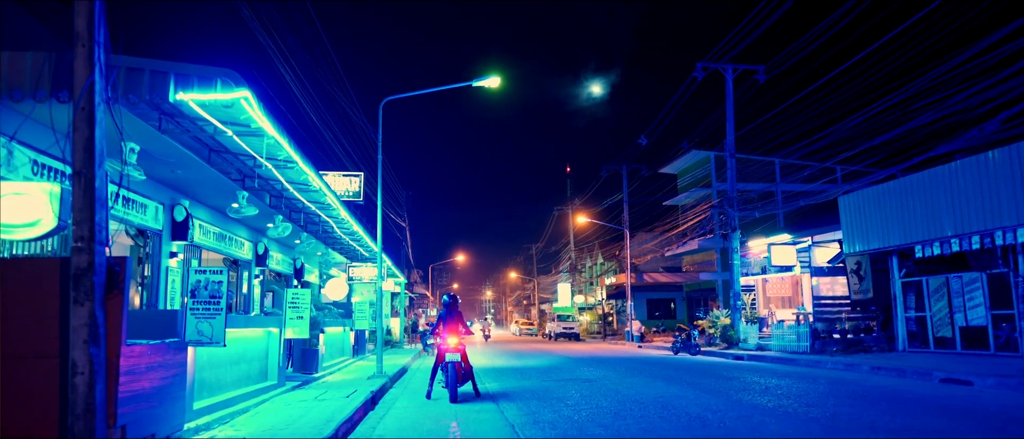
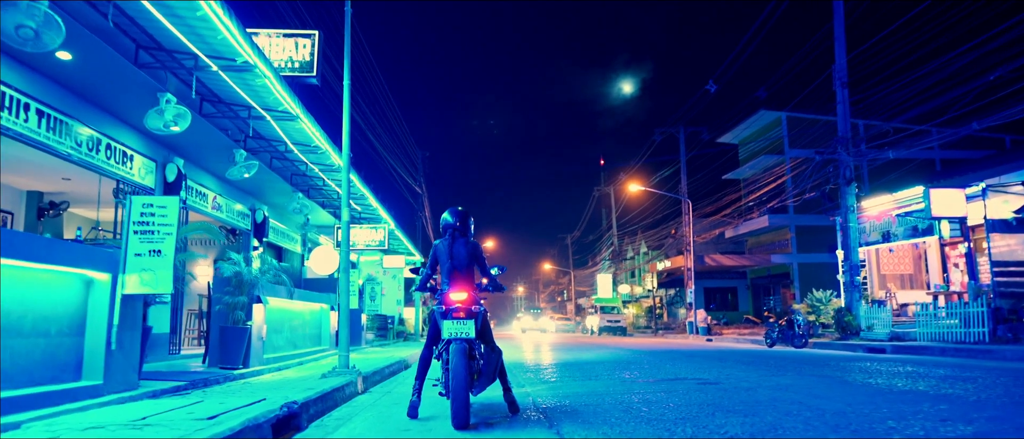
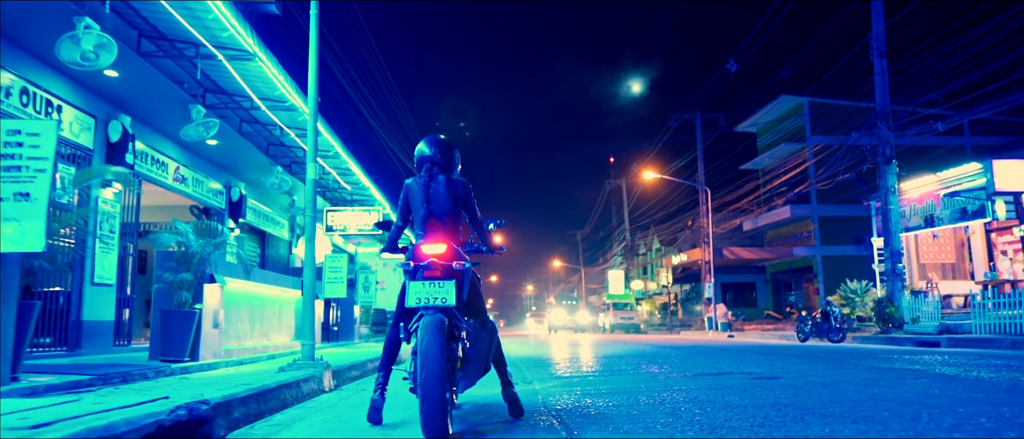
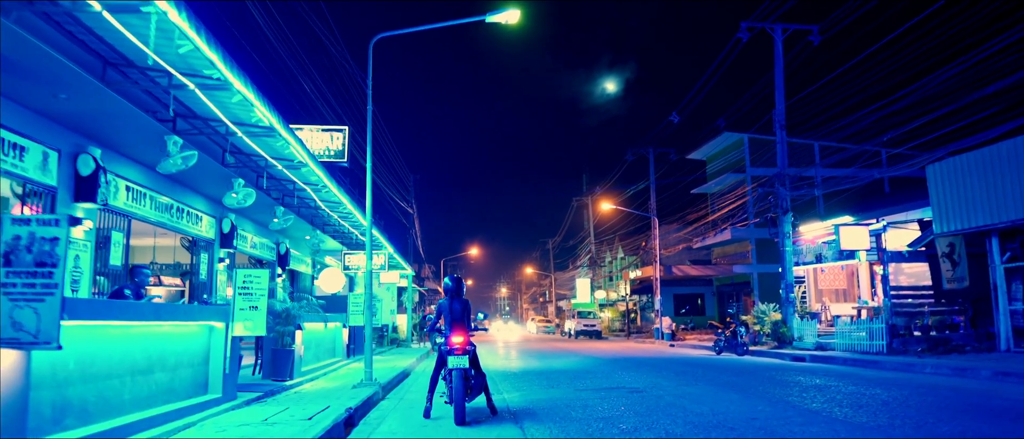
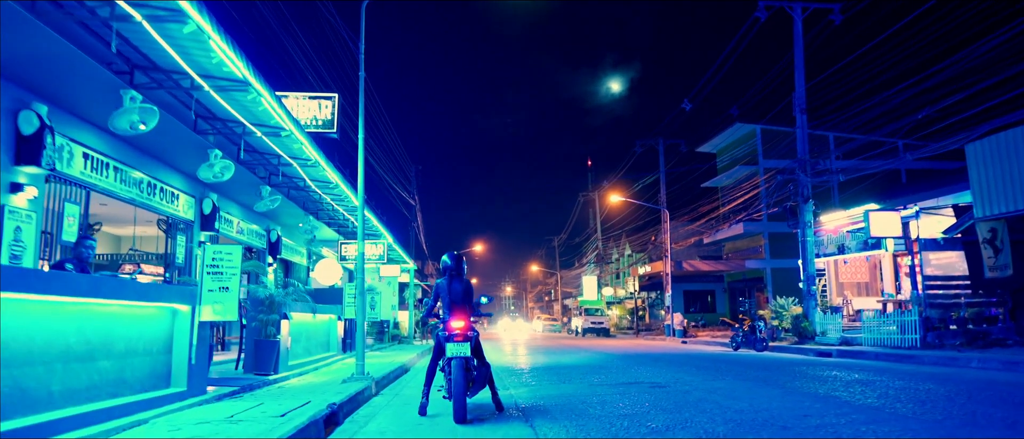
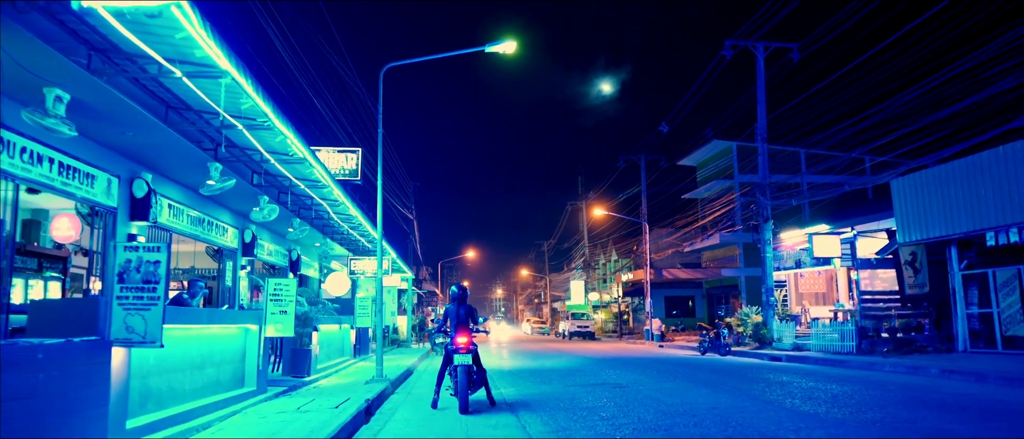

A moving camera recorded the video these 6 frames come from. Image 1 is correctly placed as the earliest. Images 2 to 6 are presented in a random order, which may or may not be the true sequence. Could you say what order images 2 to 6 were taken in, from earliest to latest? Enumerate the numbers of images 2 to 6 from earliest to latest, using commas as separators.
6, 4, 5, 2, 3
